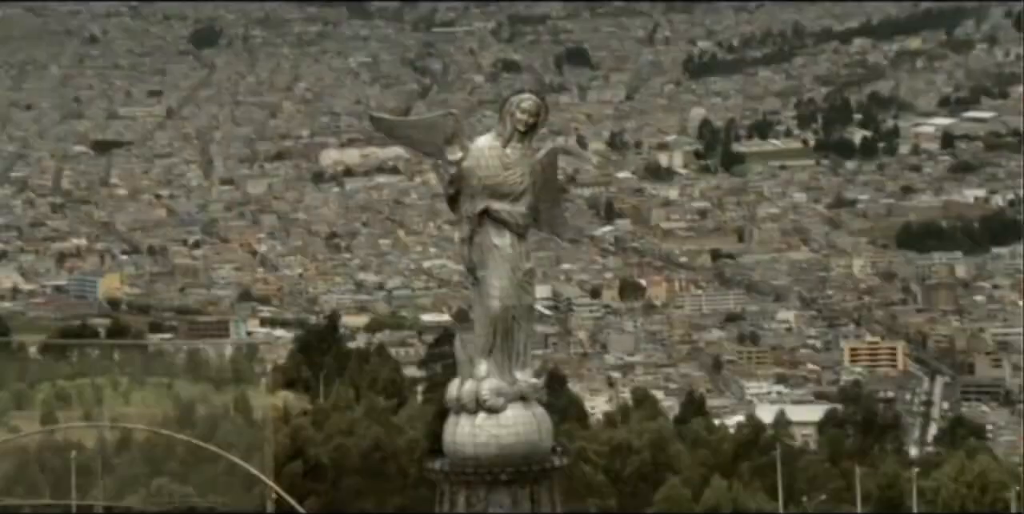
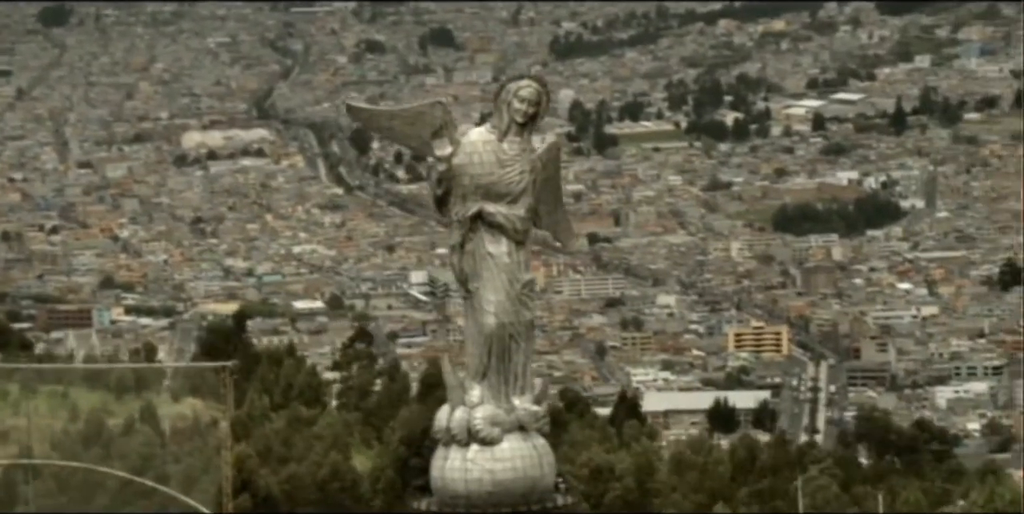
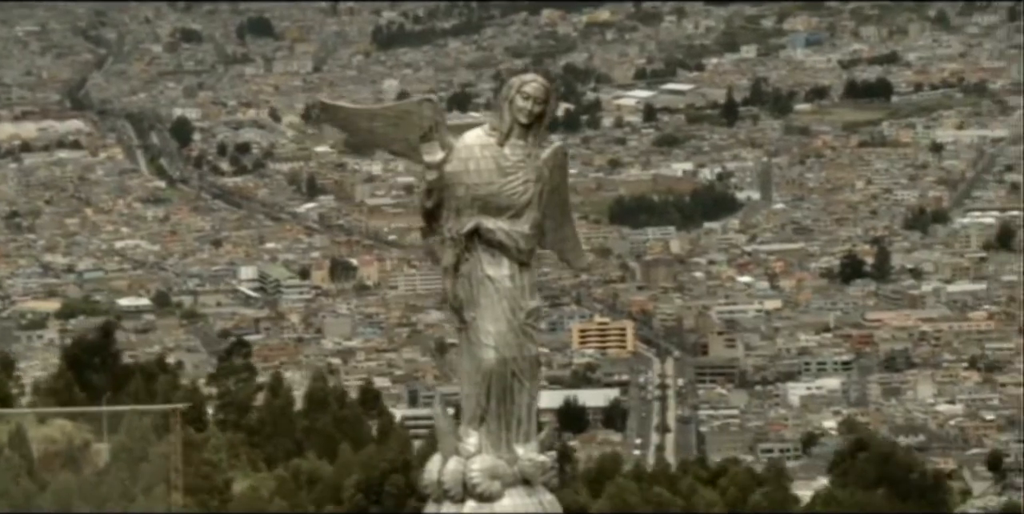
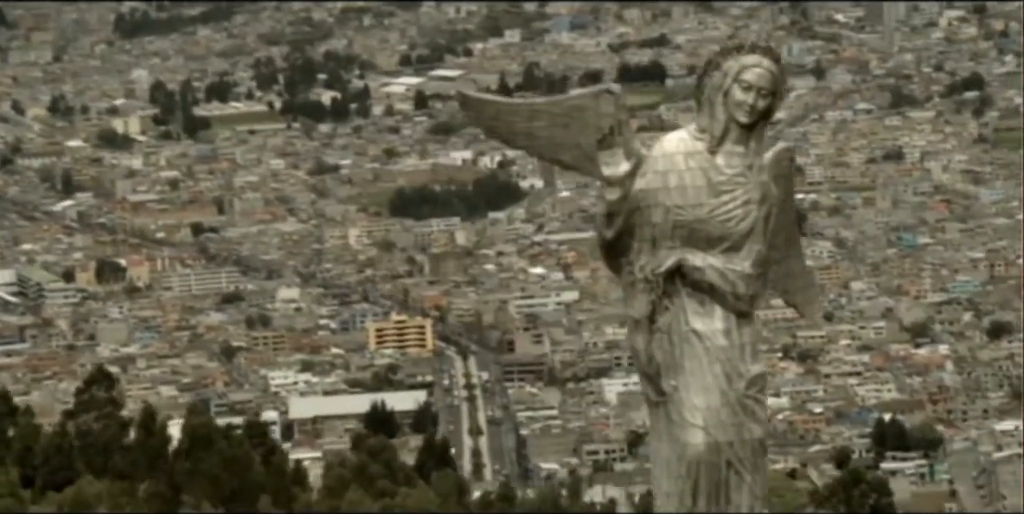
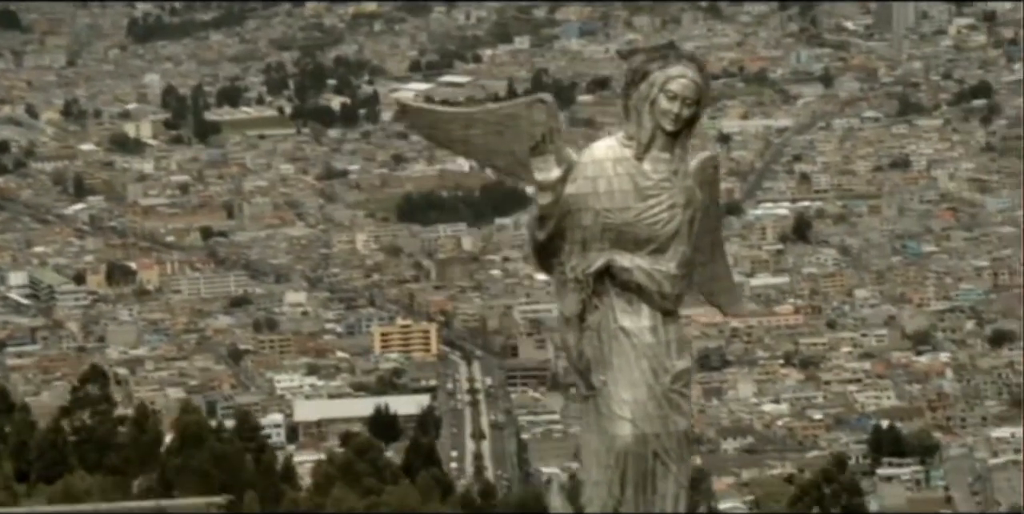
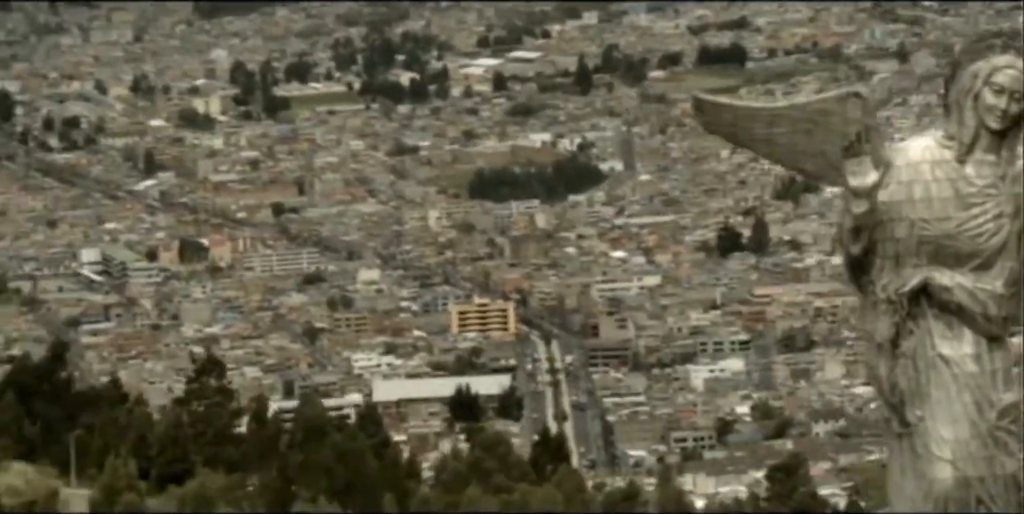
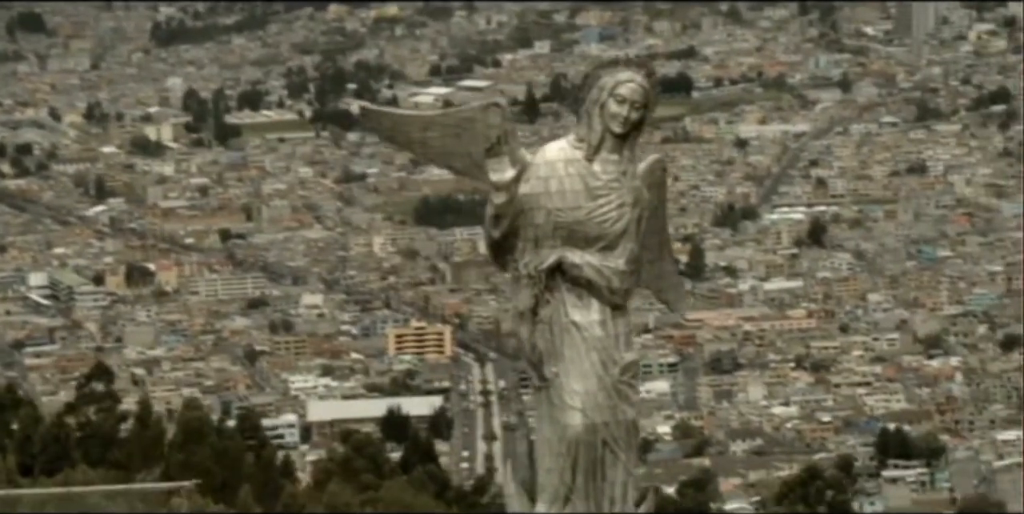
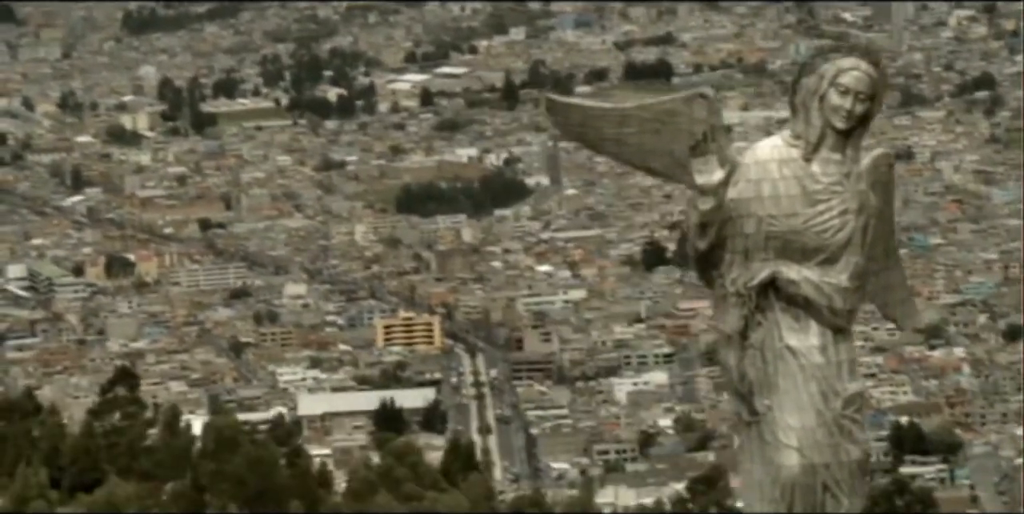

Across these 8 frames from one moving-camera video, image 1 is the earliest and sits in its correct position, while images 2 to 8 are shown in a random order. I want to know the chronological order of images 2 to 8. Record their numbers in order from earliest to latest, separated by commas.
2, 3, 7, 5, 4, 8, 6
